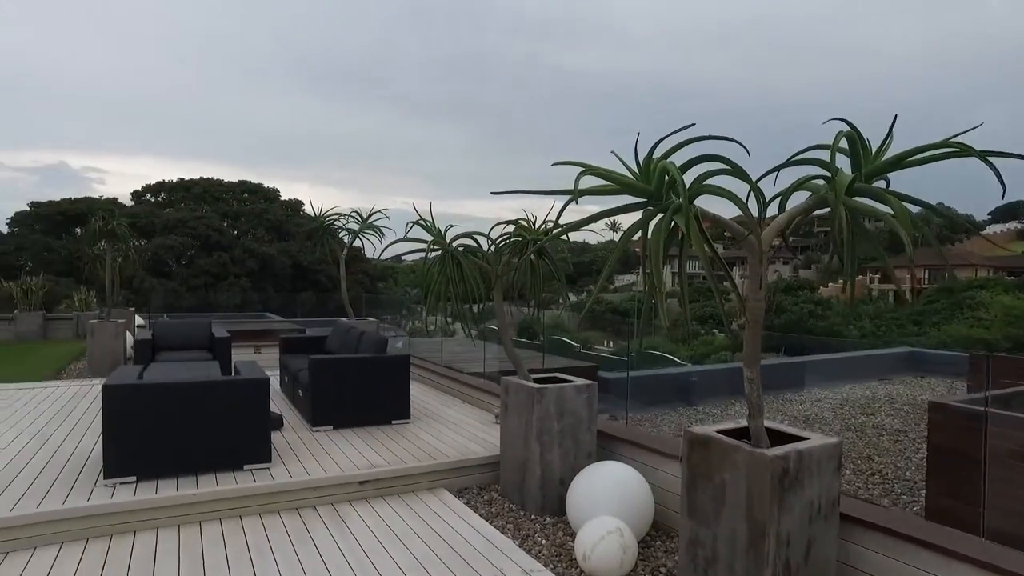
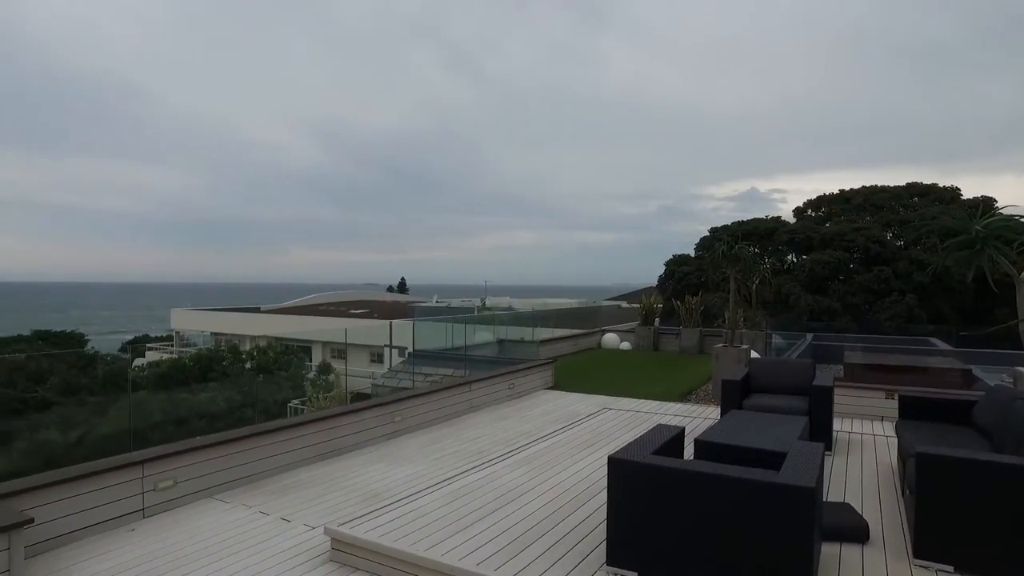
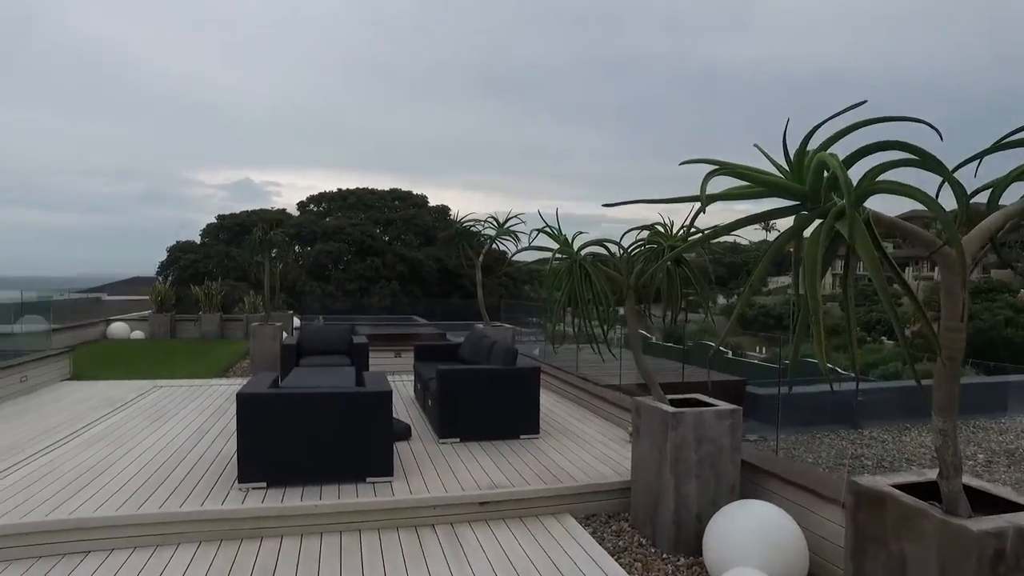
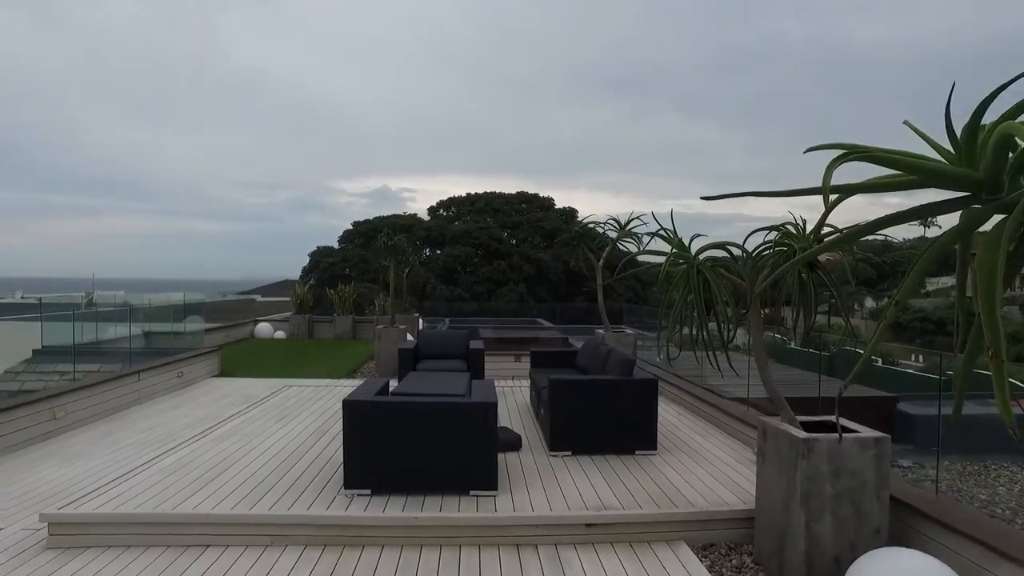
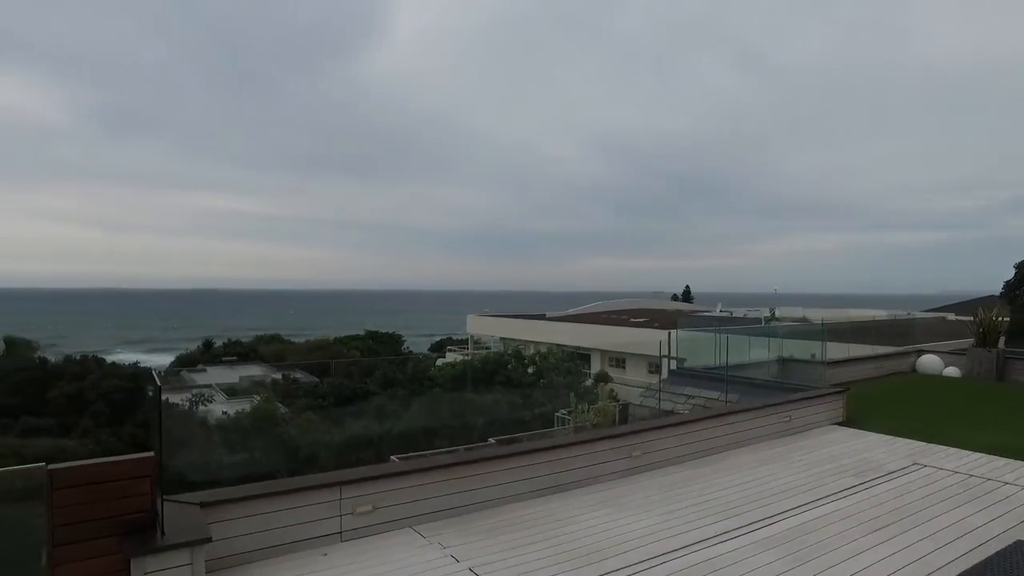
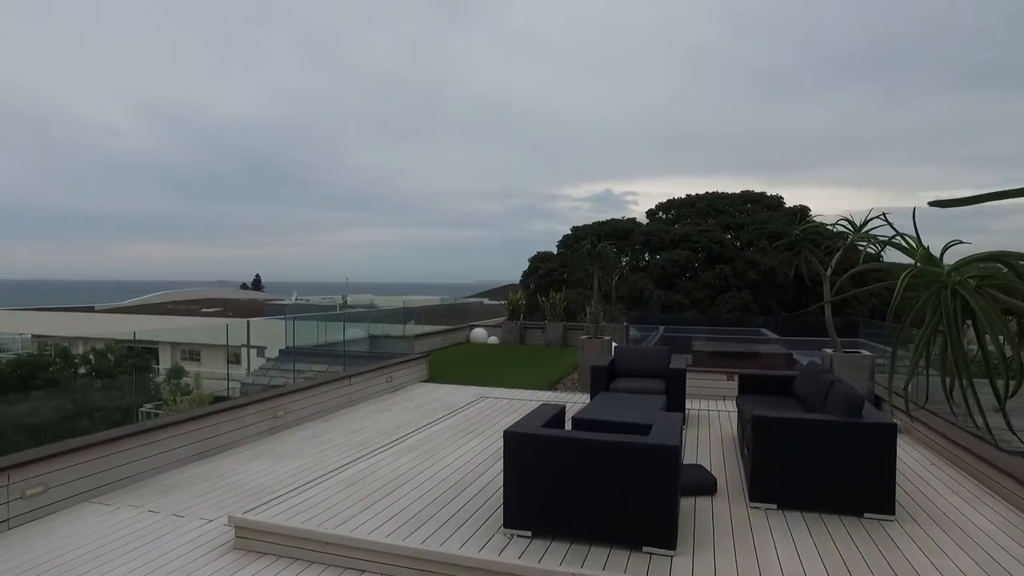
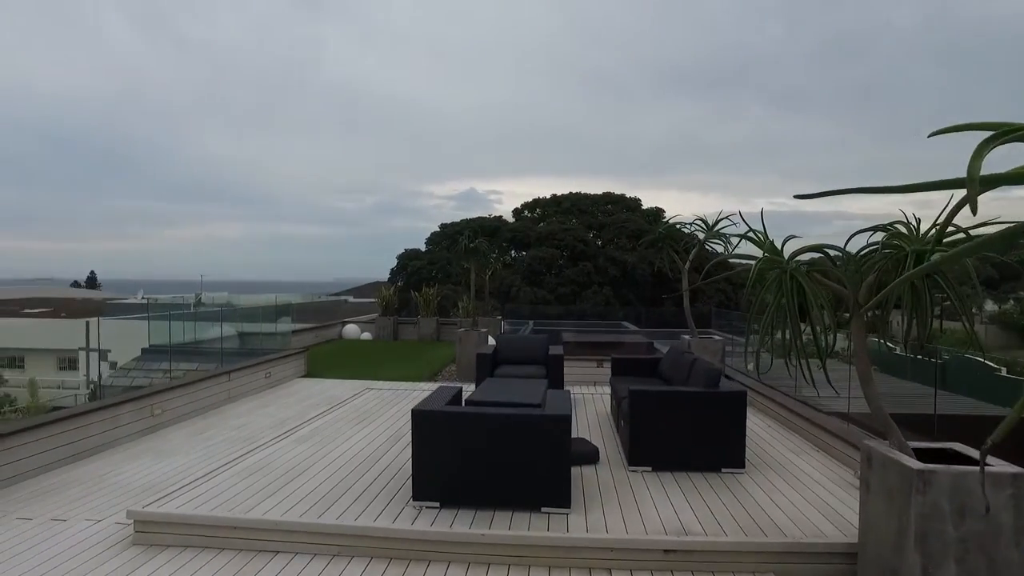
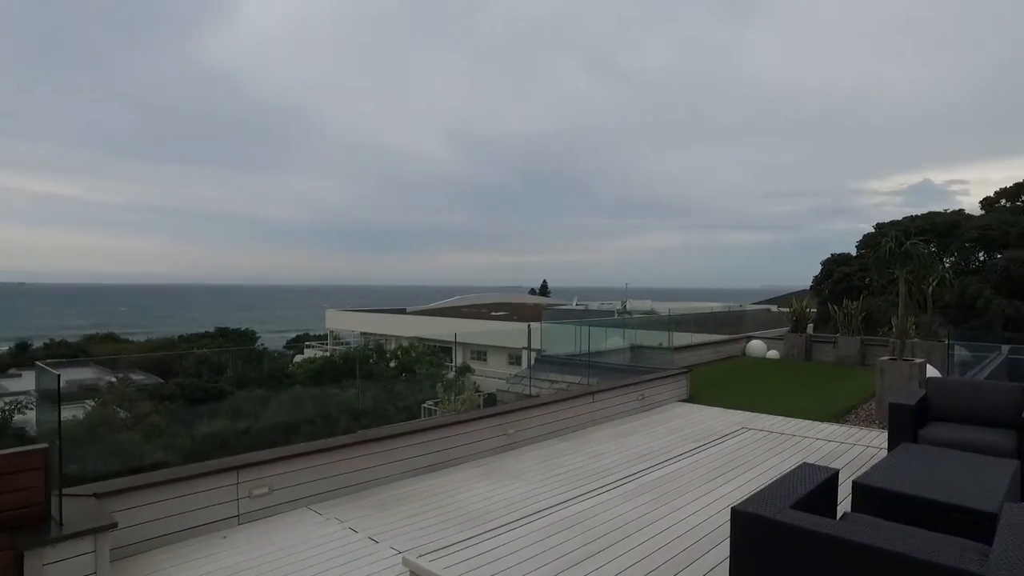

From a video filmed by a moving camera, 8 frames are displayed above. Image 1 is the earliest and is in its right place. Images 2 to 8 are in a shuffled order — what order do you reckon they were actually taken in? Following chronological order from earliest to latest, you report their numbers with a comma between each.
3, 4, 7, 6, 2, 8, 5
